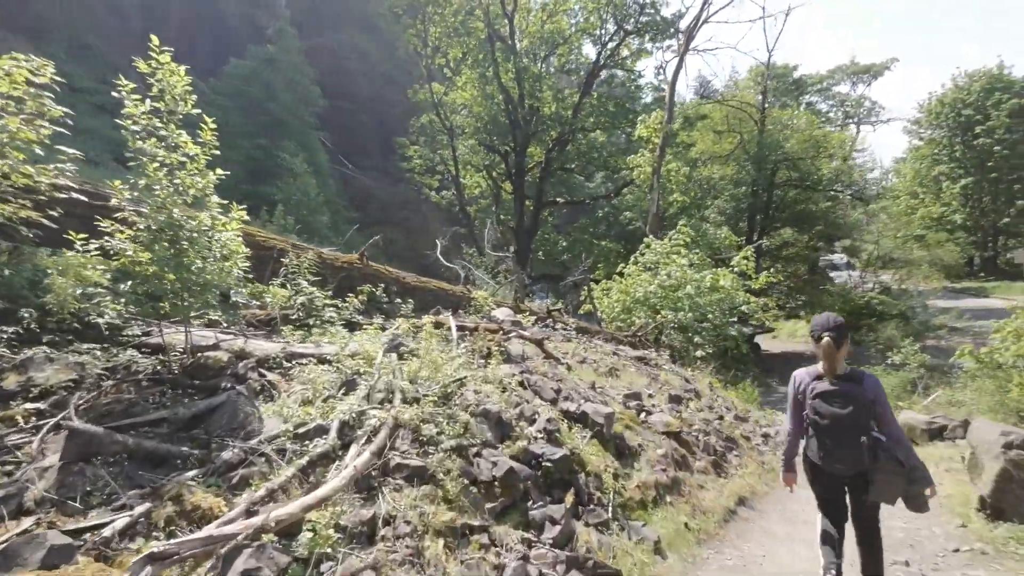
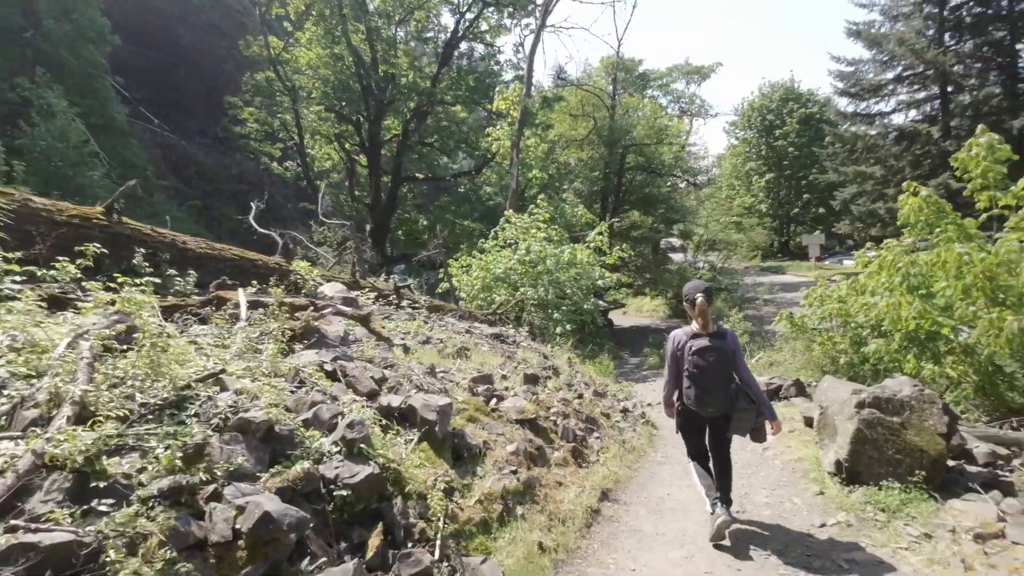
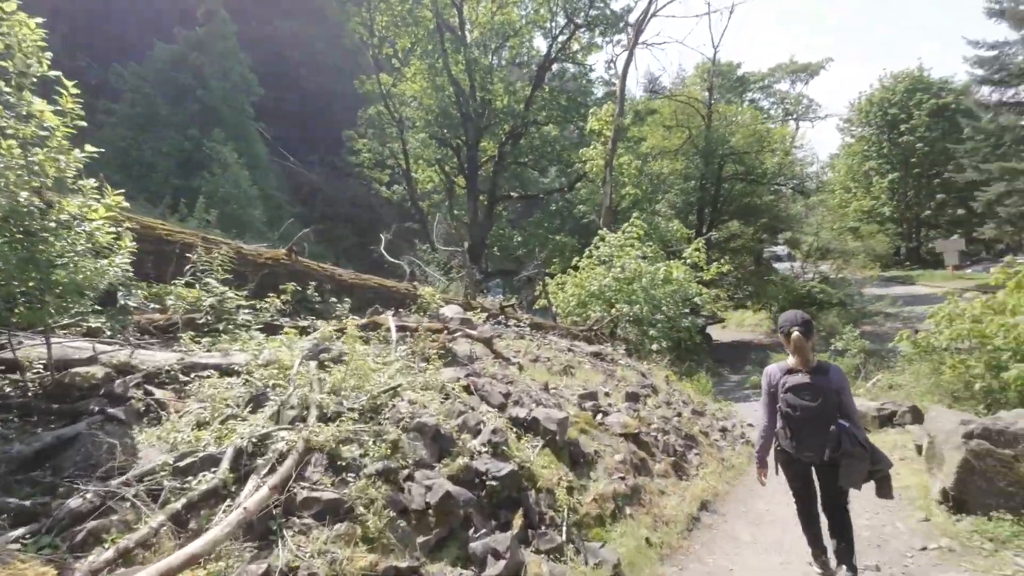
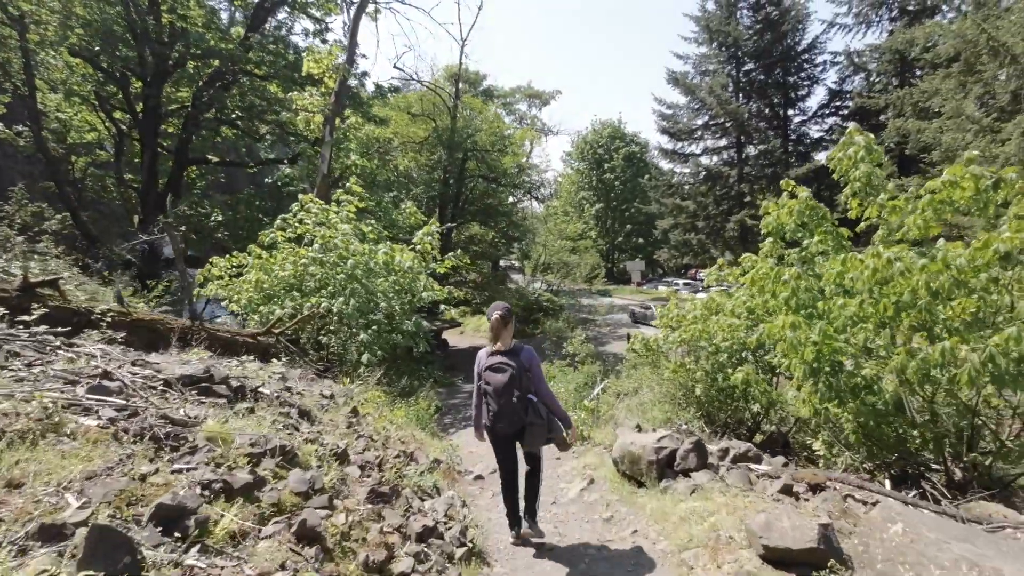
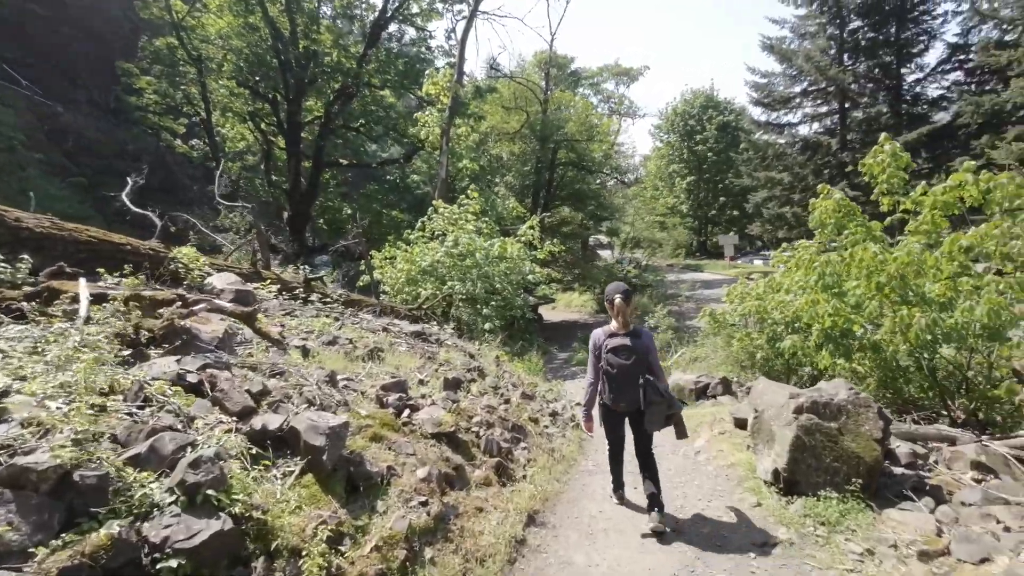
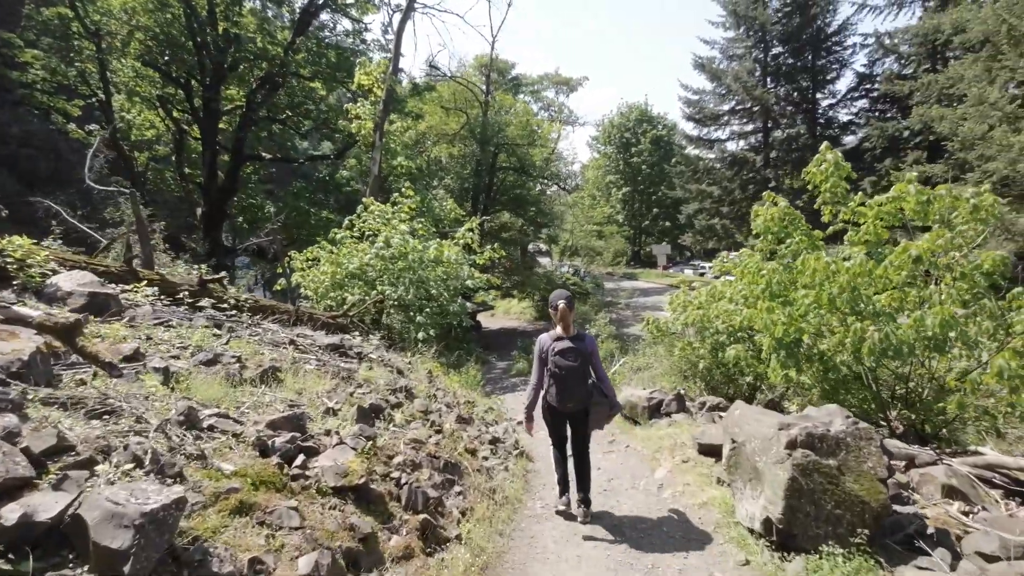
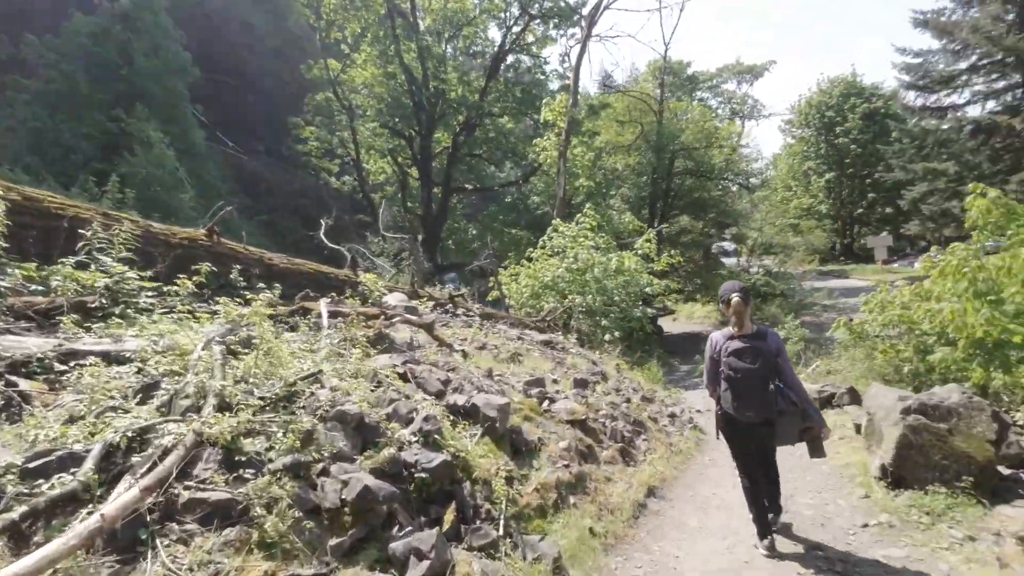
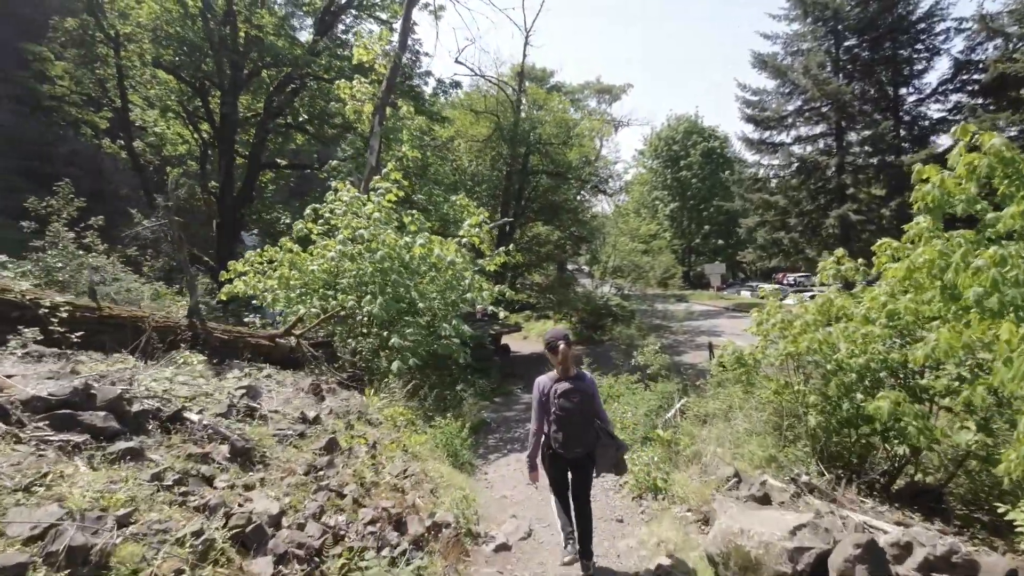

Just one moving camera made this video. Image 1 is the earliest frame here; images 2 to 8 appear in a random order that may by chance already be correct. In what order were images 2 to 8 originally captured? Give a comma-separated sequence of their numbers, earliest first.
3, 7, 2, 5, 6, 4, 8
